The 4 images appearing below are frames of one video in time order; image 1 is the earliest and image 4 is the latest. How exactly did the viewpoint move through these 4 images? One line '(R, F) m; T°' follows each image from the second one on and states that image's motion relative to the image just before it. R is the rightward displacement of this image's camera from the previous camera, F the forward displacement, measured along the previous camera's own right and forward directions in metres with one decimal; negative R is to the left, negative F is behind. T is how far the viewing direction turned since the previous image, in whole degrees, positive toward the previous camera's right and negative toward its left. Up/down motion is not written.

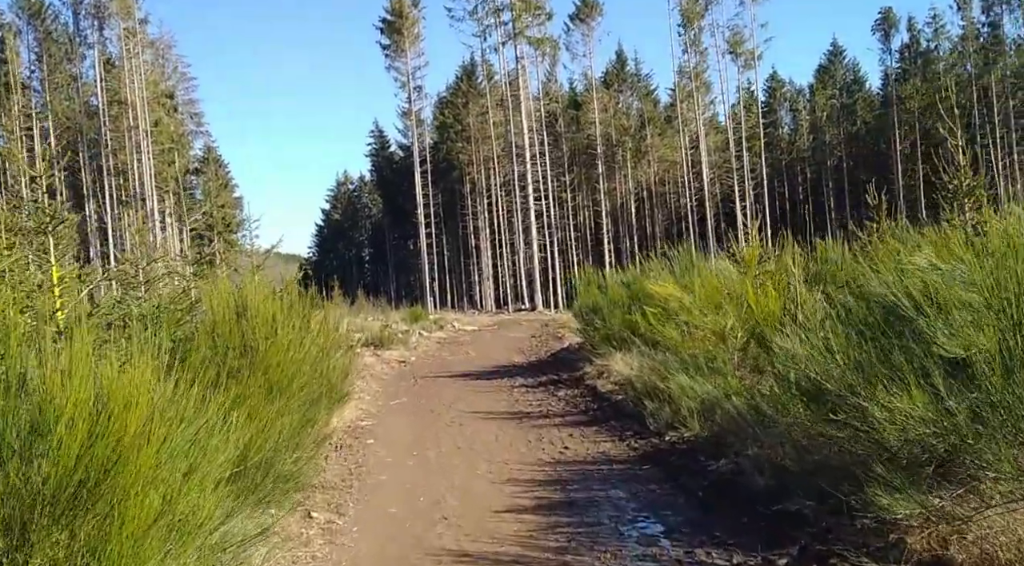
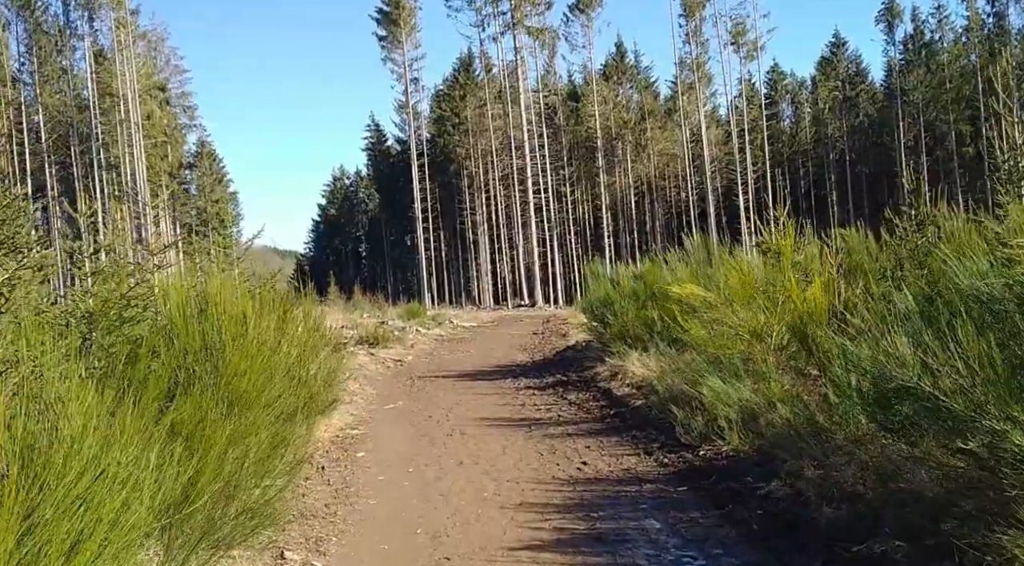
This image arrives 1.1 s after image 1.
(-0.1, +1.1) m; 0°
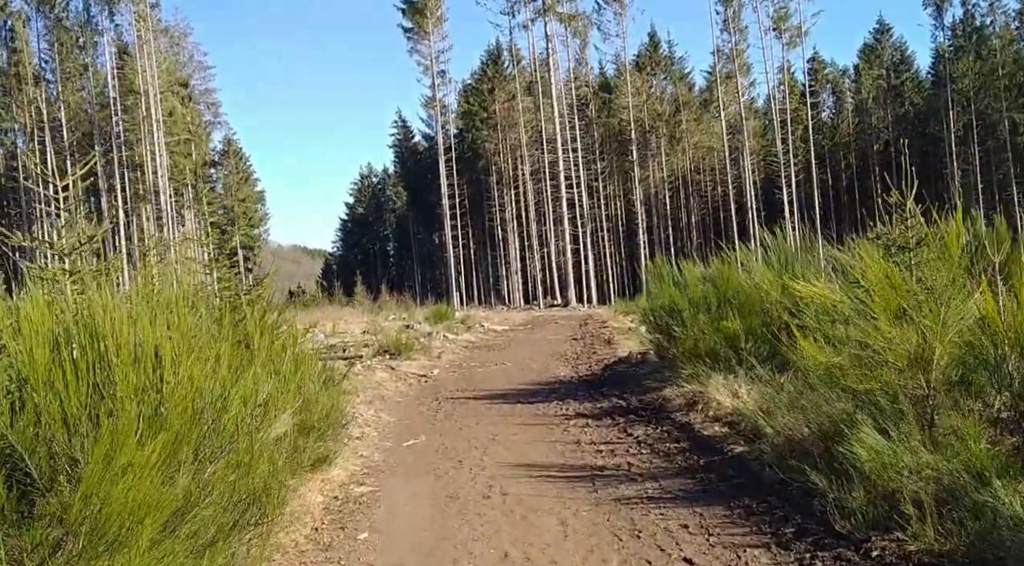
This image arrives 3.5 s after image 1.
(-0.2, +2.5) m; -1°
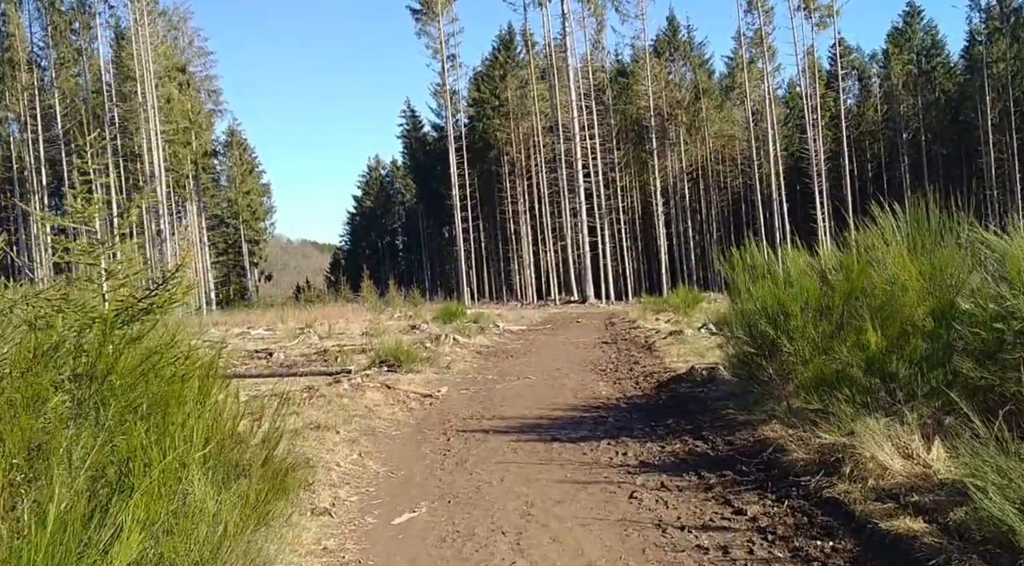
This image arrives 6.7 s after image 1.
(-0.2, +3.3) m; 0°
